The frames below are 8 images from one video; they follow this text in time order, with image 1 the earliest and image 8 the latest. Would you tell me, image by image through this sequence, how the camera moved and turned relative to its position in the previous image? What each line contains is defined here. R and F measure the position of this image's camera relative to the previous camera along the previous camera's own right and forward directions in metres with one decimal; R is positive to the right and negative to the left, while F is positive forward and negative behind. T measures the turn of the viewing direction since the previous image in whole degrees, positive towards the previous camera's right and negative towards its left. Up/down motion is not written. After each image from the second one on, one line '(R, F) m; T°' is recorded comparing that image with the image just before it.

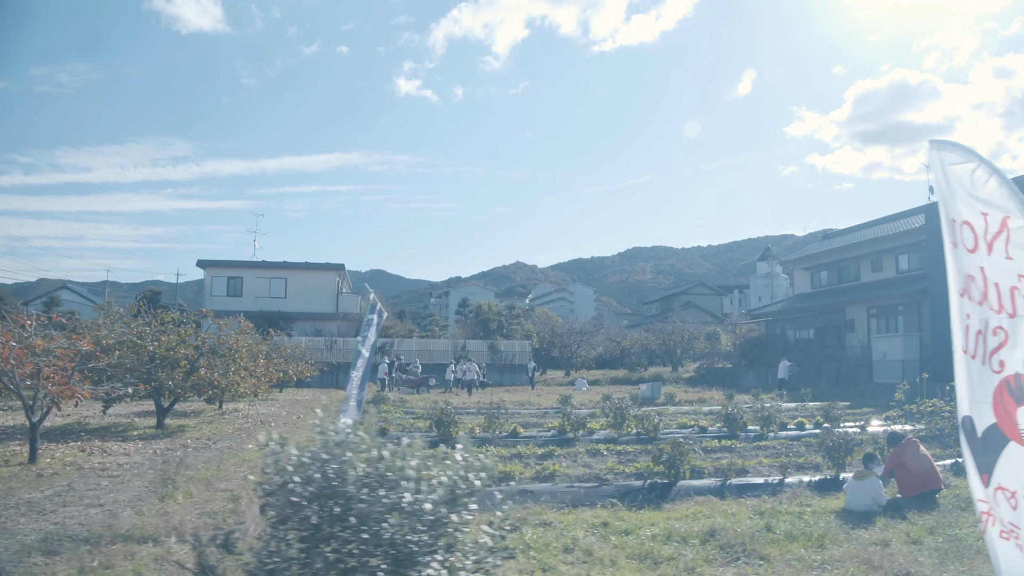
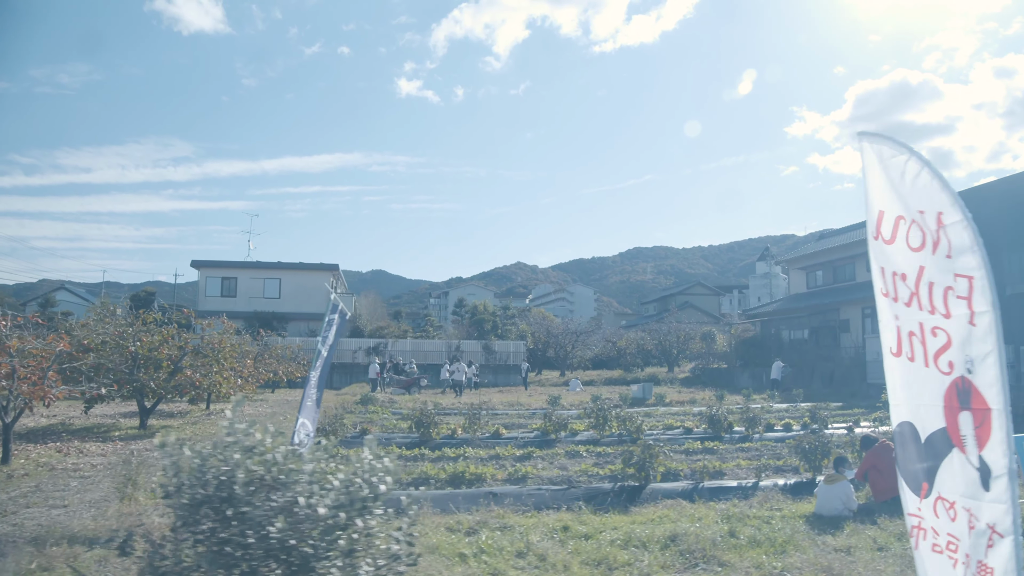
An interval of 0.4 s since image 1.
(+0.3, +0.2) m; 0°
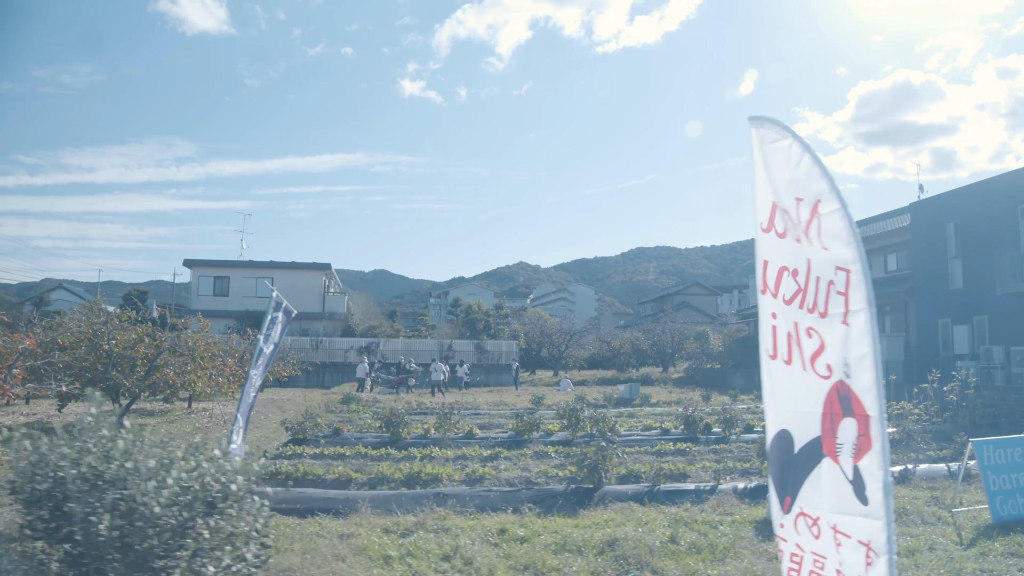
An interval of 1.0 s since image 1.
(+0.5, +0.2) m; 0°
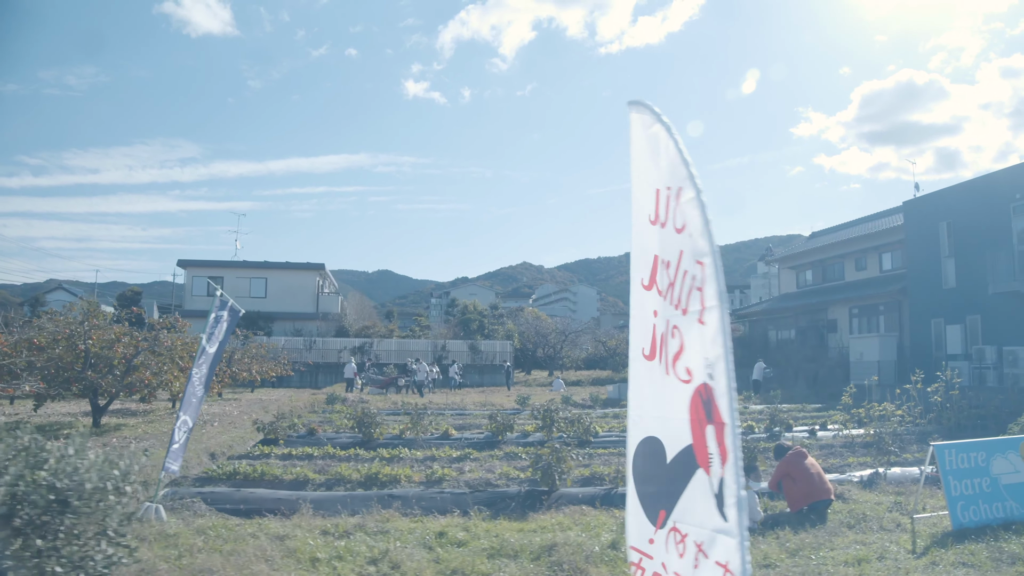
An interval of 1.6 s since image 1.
(+0.5, +0.2) m; 0°
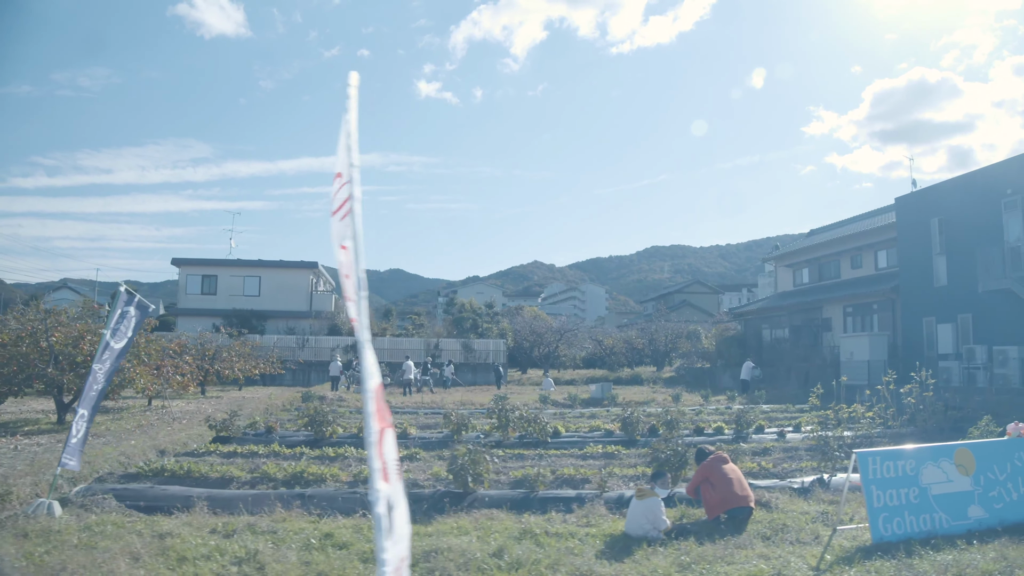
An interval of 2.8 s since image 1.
(+0.9, +0.4) m; -1°
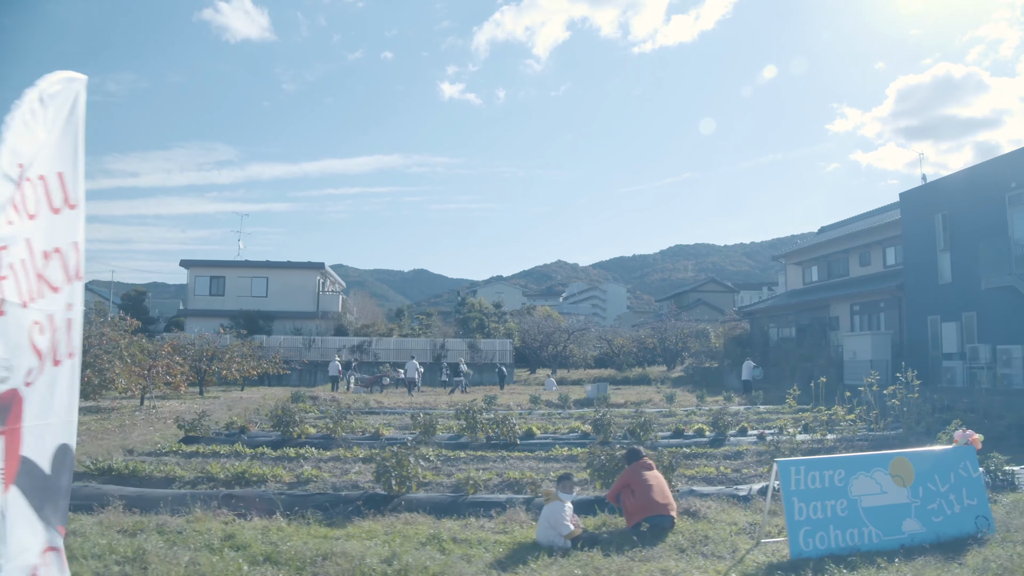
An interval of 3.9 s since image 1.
(+0.8, +0.3) m; -2°
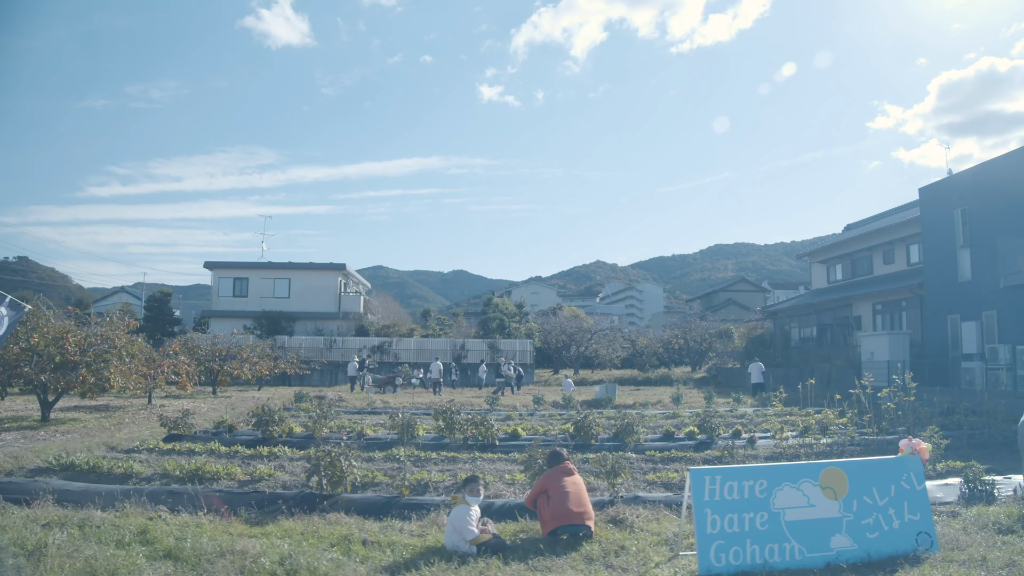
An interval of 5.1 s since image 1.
(+0.8, +0.2) m; -3°
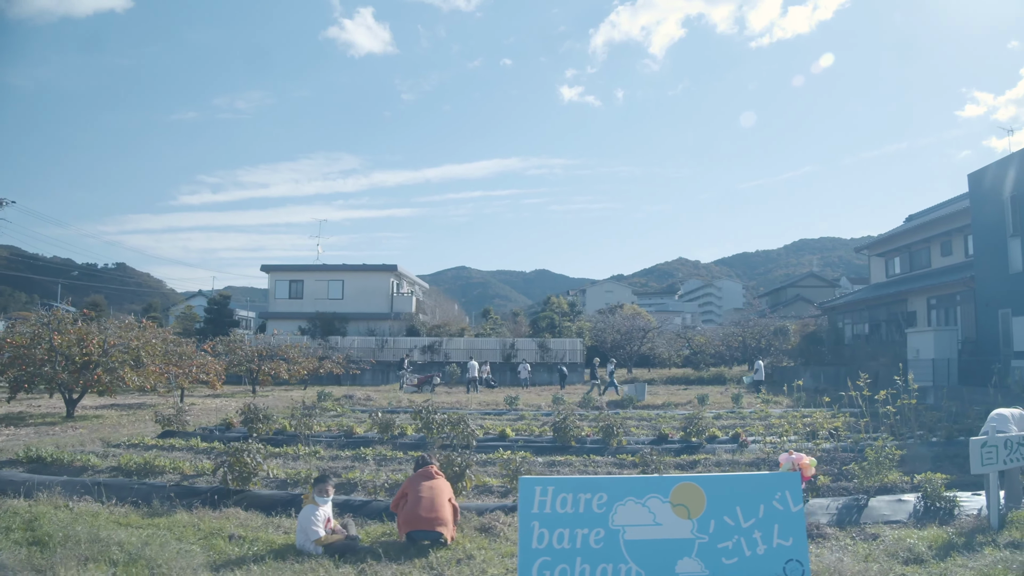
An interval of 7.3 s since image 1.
(+1.4, +0.3) m; -6°
